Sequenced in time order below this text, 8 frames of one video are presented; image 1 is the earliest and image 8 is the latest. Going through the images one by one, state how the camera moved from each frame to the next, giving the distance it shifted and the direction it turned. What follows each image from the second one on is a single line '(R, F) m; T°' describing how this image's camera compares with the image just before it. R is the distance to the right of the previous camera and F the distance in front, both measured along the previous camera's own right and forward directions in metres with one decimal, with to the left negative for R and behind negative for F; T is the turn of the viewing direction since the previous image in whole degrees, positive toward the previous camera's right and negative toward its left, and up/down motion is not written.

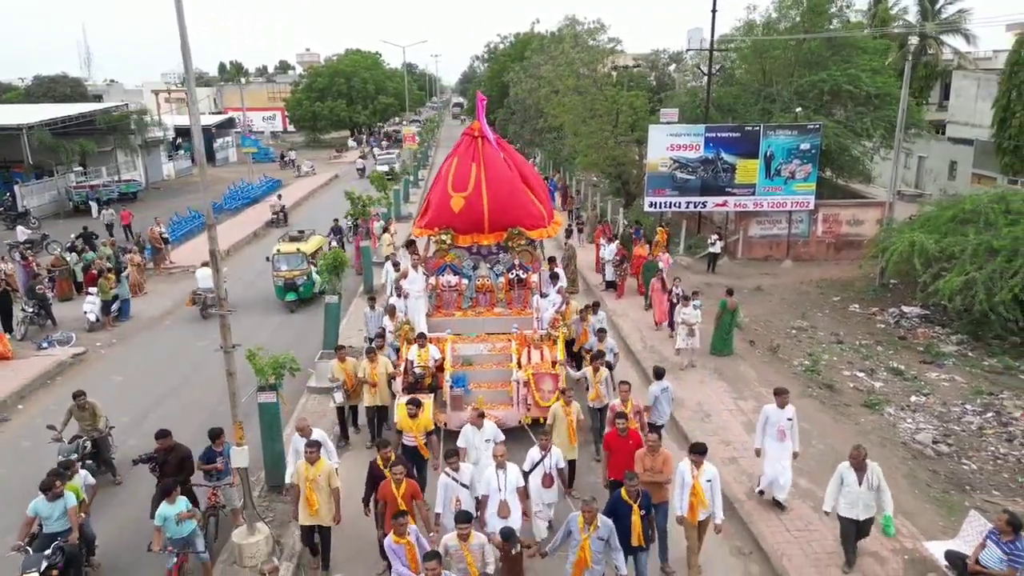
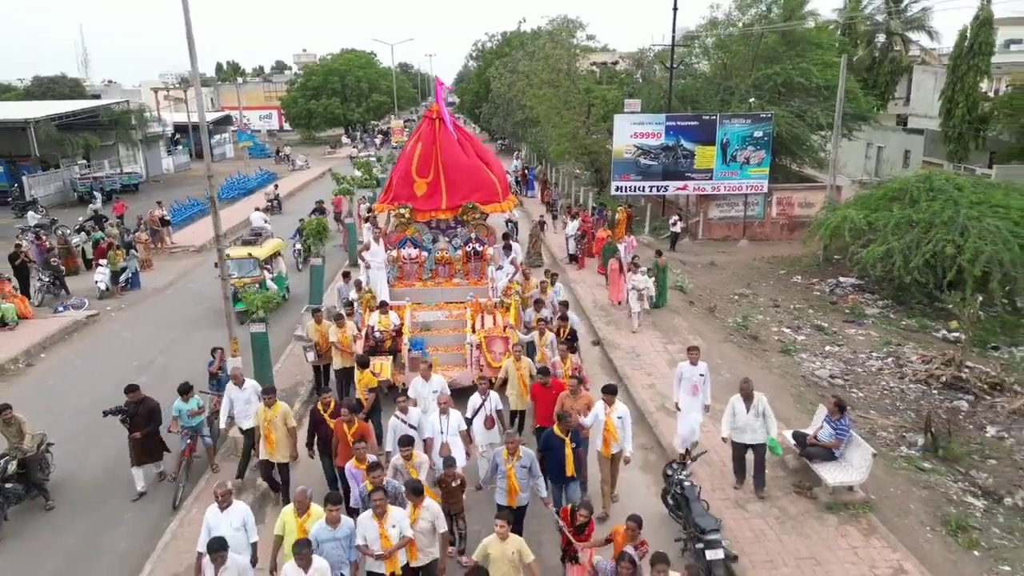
(+0.7, -1.7) m; 0°
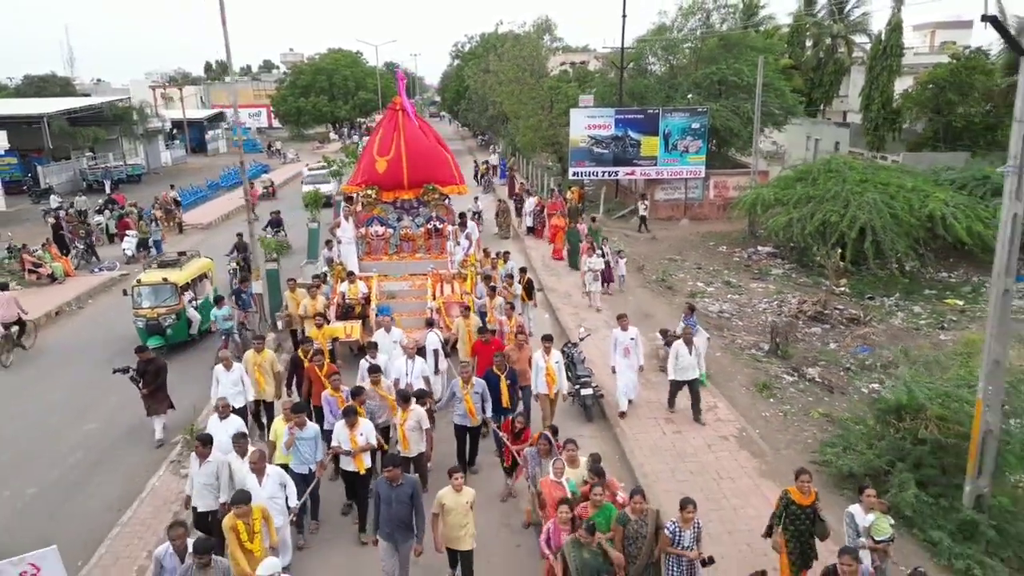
(+0.7, -3.3) m; +1°
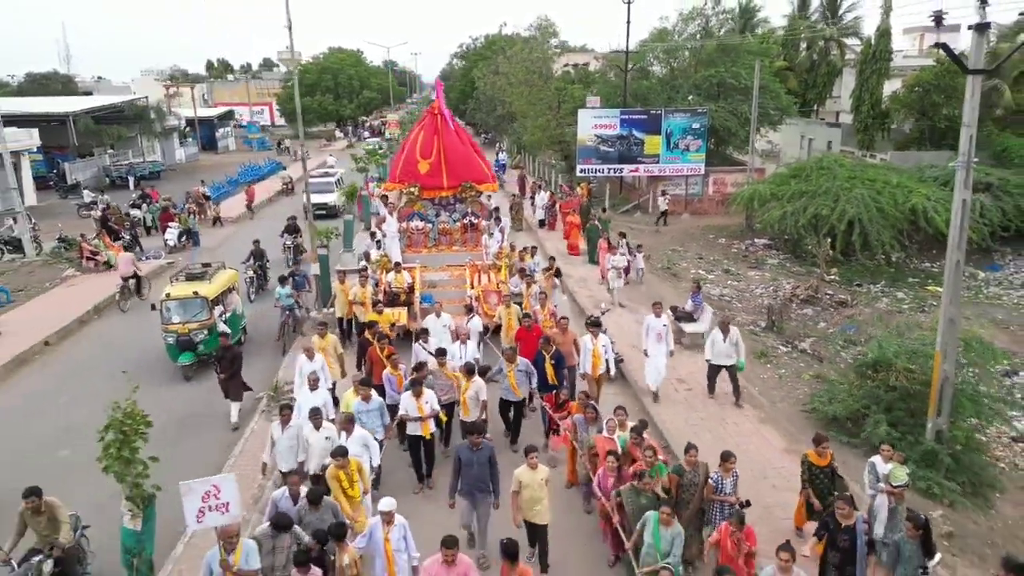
(-0.6, -1.6) m; 0°
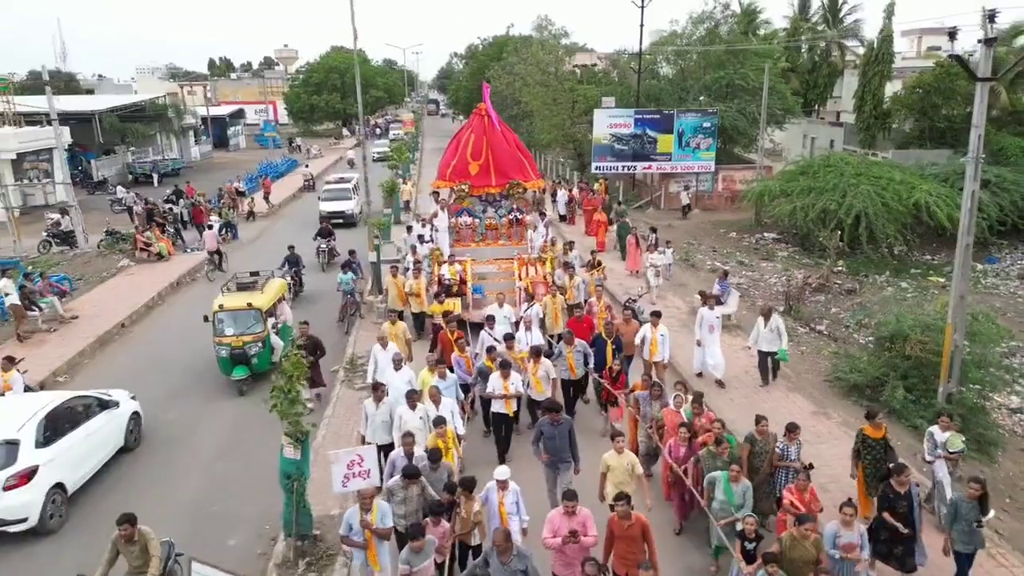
(-0.9, -1.2) m; 0°
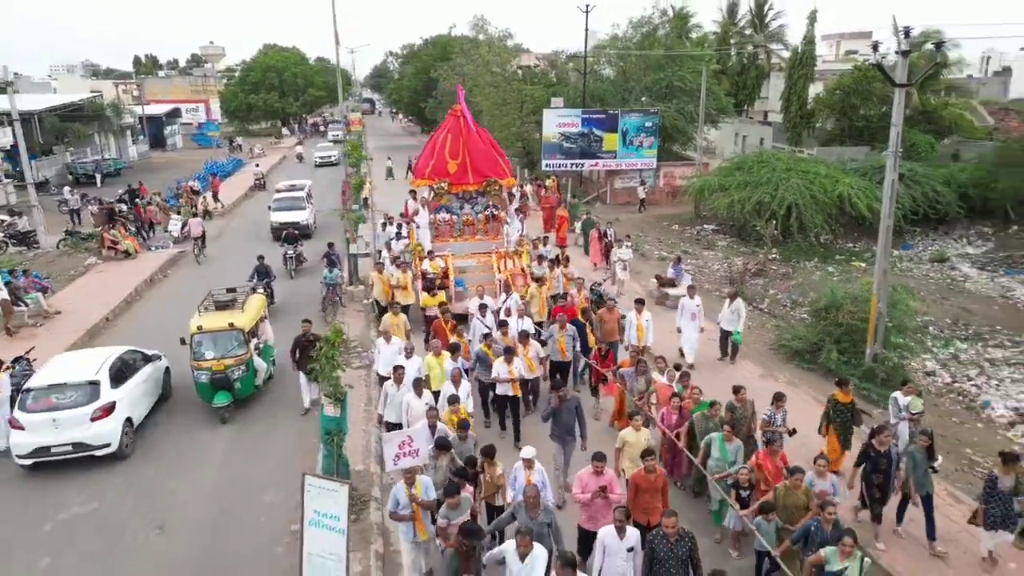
(-0.8, -1.1) m; +5°
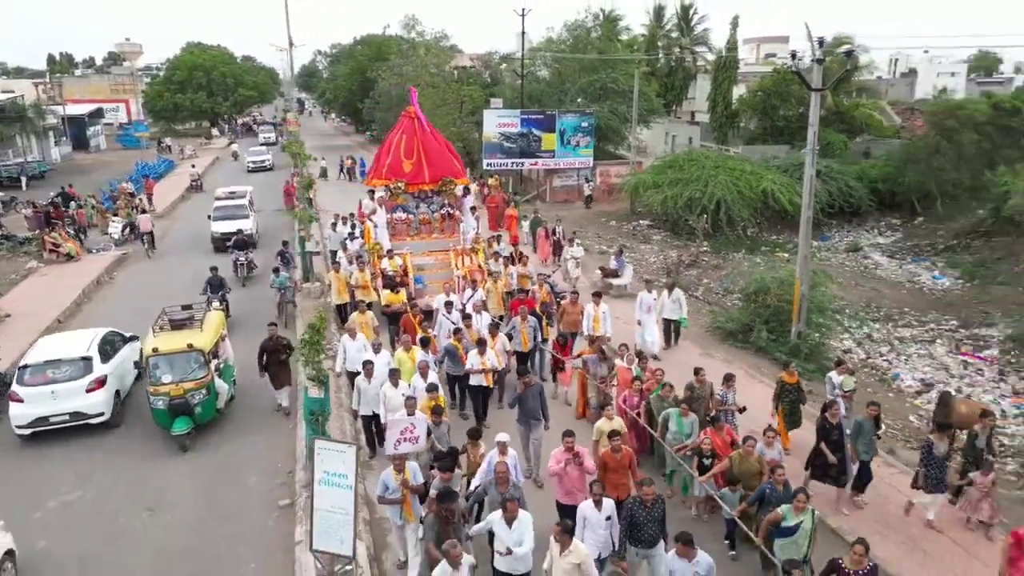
(-0.4, -0.8) m; +5°
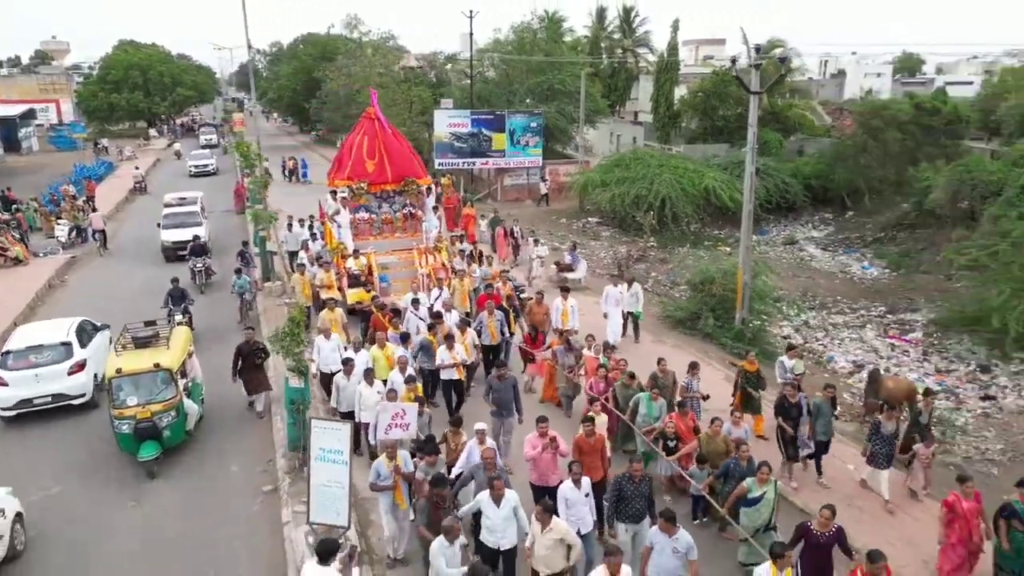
(-0.3, -0.6) m; +4°
